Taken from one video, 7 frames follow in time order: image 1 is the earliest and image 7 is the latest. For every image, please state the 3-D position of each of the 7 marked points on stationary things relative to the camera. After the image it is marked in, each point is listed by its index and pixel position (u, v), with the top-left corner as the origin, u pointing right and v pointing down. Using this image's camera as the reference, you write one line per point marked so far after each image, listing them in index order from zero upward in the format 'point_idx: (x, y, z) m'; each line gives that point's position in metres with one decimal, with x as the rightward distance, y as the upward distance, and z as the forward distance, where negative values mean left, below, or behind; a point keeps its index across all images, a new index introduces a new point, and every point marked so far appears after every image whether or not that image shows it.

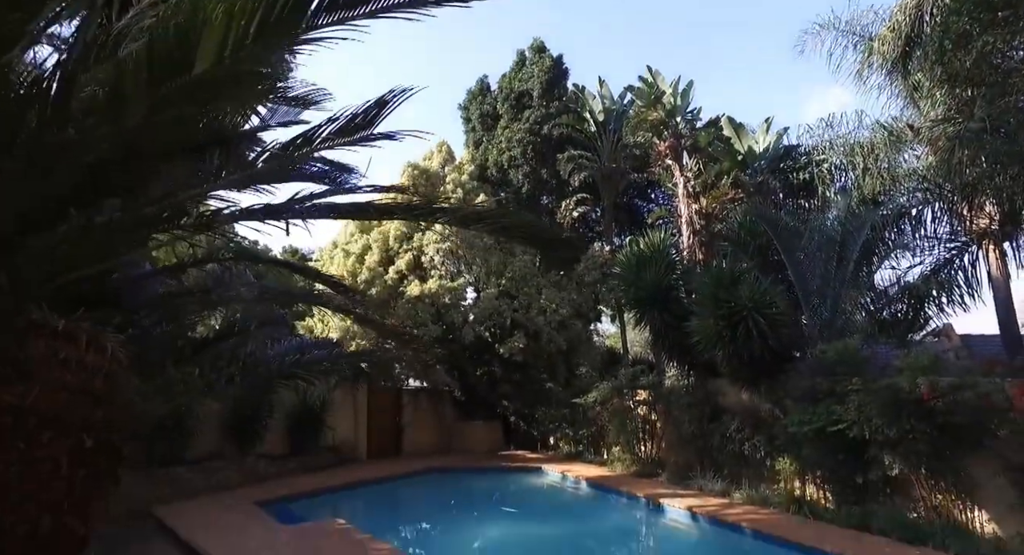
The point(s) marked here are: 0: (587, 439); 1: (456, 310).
0: (+1.7, -3.6, +12.7) m
1: (-1.4, -0.7, +13.4) m
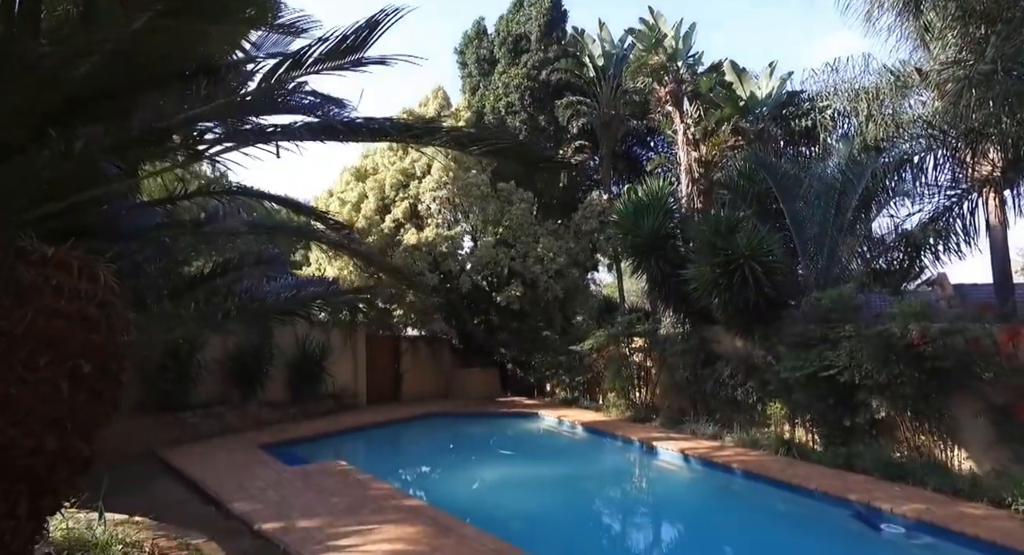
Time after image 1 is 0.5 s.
0: (+1.6, -2.5, +12.9) m
1: (-1.4, +0.5, +13.3) m
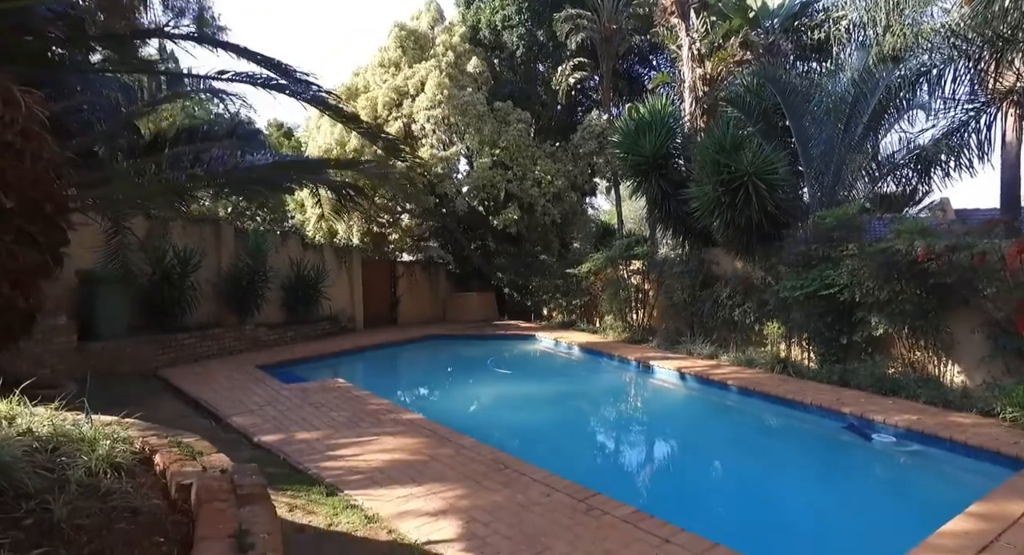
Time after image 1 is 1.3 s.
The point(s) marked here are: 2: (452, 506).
0: (+1.6, -0.7, +13.0) m
1: (-1.5, +2.2, +13.0) m
2: (-0.4, -1.4, +3.5) m
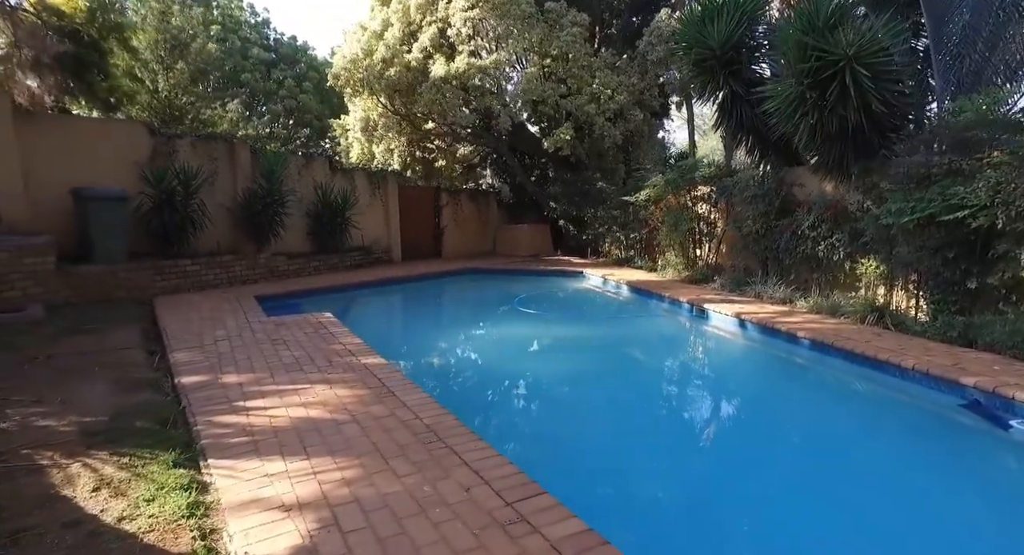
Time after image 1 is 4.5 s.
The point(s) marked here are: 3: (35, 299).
0: (+2.5, +0.7, +11.4) m
1: (-0.4, +3.7, +11.5) m
2: (-0.8, -1.0, +2.4) m
3: (-5.3, -0.2, +6.3) m
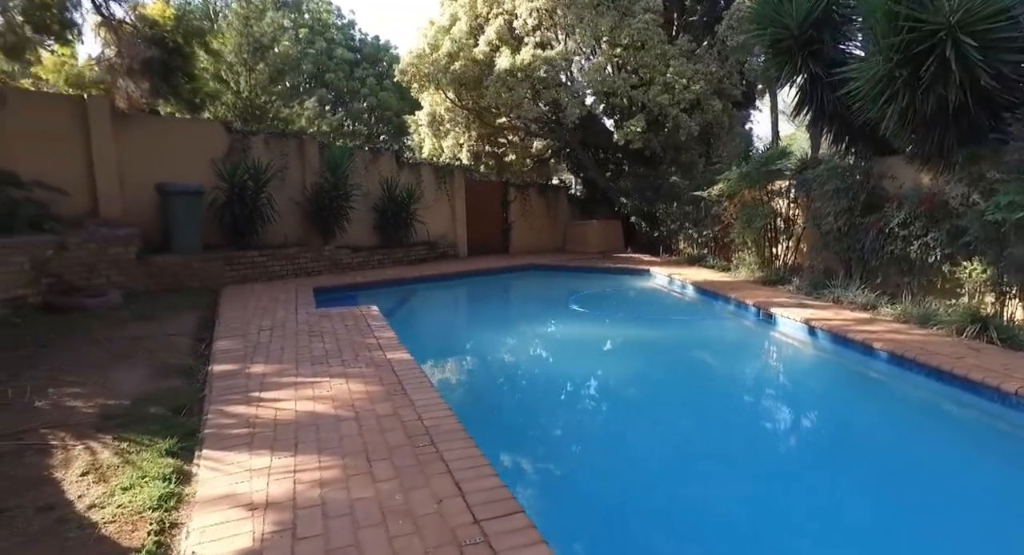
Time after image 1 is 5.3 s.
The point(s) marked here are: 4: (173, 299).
0: (+3.8, +0.7, +10.7) m
1: (+0.9, +3.8, +11.3) m
2: (-0.9, -0.9, +2.3) m
3: (-4.8, -0.1, +6.8) m
4: (-4.0, -0.3, +6.6) m
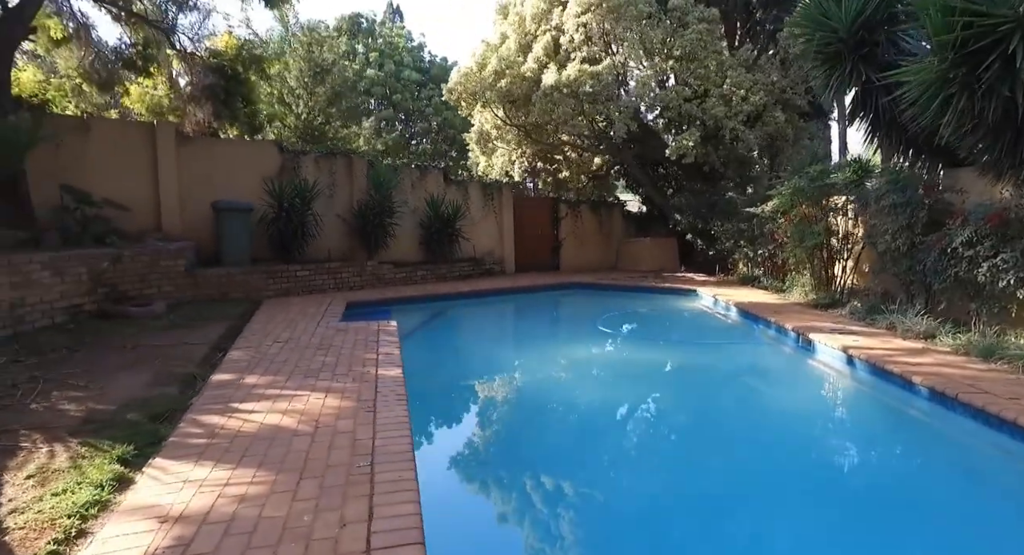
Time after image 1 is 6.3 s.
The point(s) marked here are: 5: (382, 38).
0: (+4.5, +0.3, +10.0) m
1: (+1.8, +3.4, +11.1) m
2: (-1.3, -1.0, +2.3) m
3: (-4.5, -0.2, +7.3) m
4: (-3.7, -0.4, +7.0) m
5: (-4.5, +8.2, +19.3) m
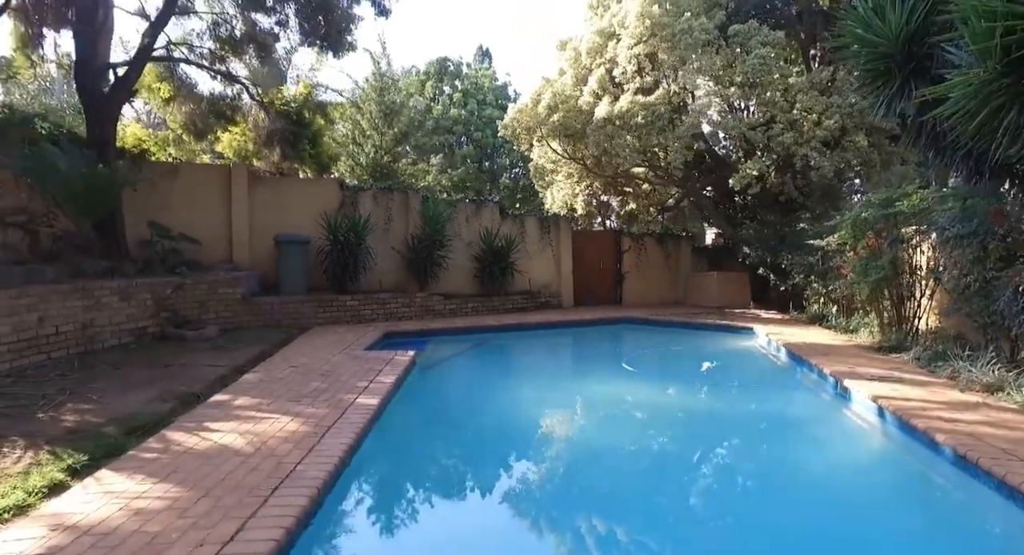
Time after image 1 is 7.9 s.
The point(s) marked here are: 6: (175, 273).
0: (+5.3, -0.3, +9.0) m
1: (+2.9, +2.7, +10.7) m
2: (-1.9, -1.1, +2.5) m
3: (-4.1, -0.6, +8.0) m
4: (-3.4, -0.8, +7.5) m
5: (-1.7, +7.1, +20.3) m
6: (-4.7, +0.1, +7.9) m
